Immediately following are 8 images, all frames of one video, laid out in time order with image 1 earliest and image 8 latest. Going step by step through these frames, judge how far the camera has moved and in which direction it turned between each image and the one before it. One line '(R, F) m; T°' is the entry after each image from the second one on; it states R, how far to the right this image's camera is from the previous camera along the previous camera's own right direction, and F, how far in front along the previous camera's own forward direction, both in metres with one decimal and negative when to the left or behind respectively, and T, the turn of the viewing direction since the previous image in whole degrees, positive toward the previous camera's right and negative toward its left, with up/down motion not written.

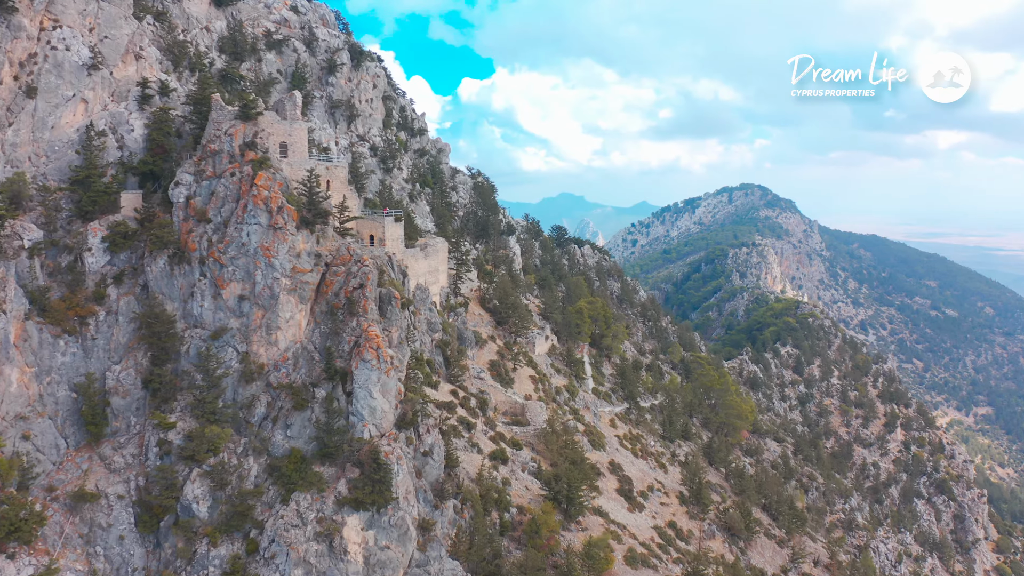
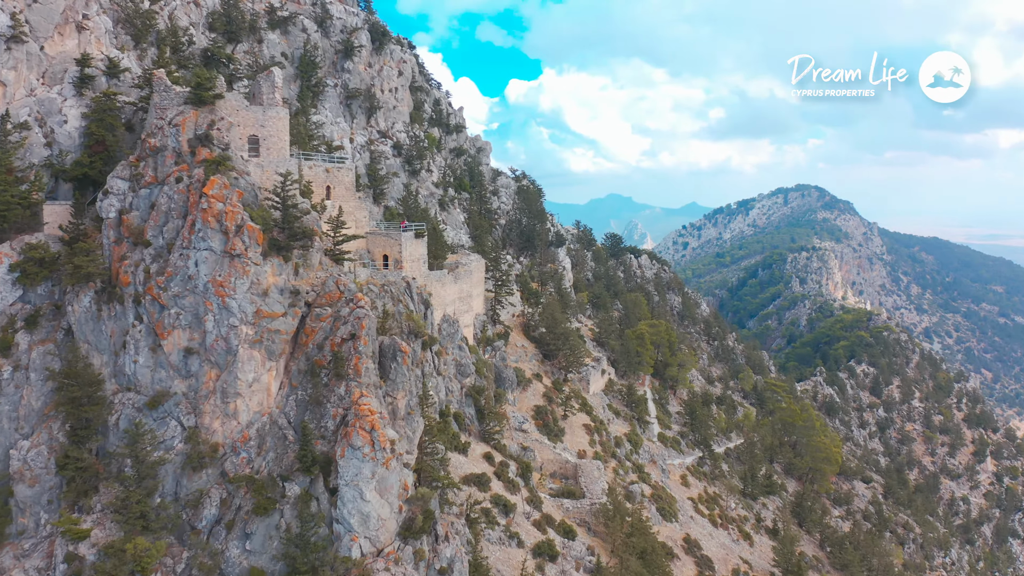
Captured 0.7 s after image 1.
(-0.3, +14.2) m; -3°
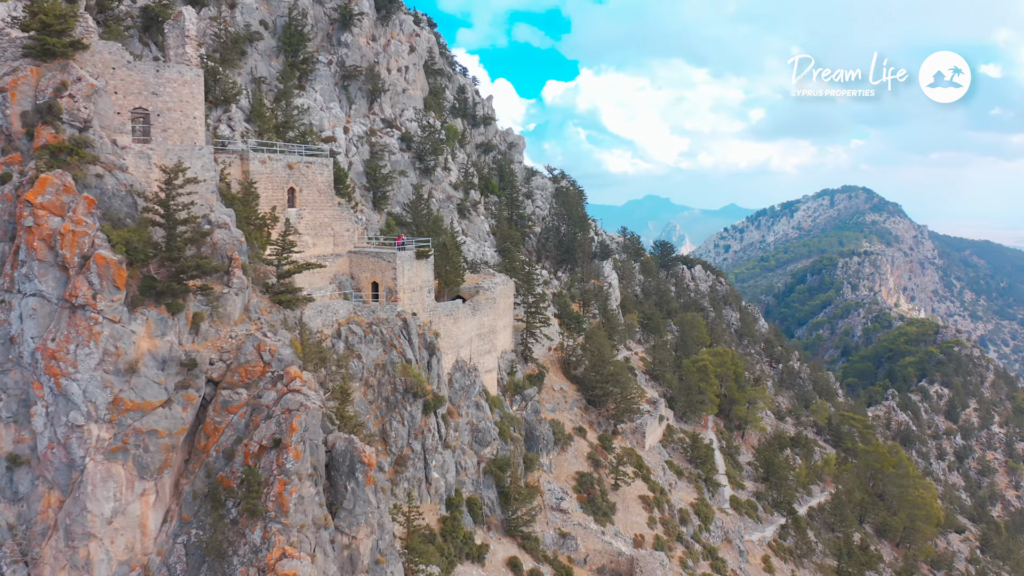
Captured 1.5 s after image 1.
(0.0, +14.0) m; -3°
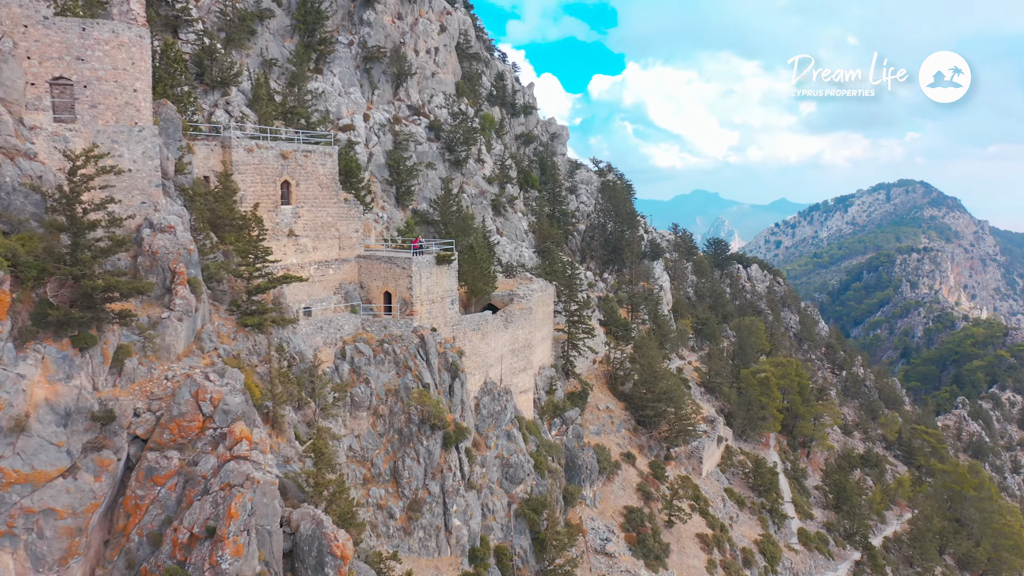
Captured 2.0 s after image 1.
(+0.3, +5.8) m; -3°
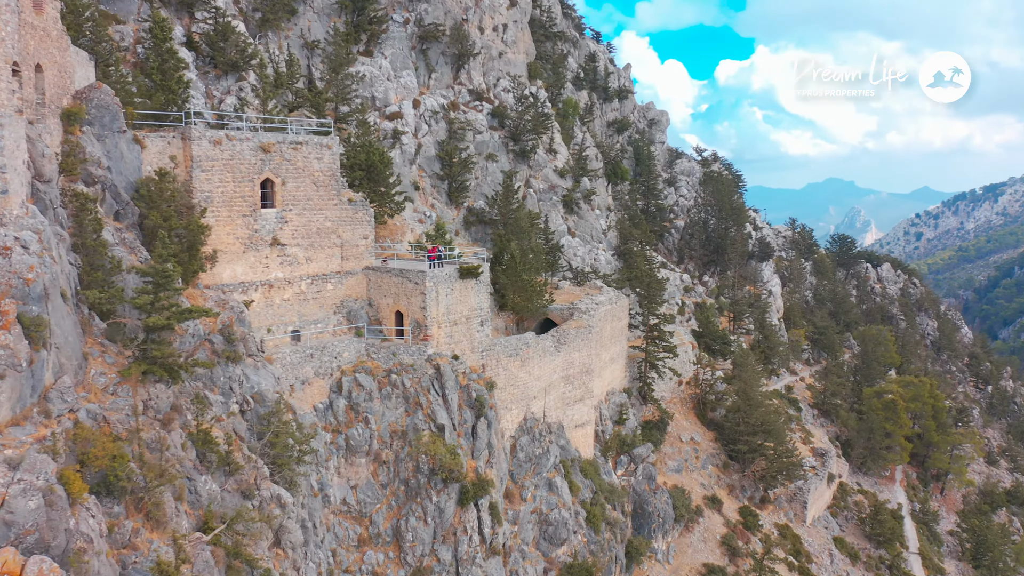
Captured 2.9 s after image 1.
(+2.5, +6.1) m; -8°
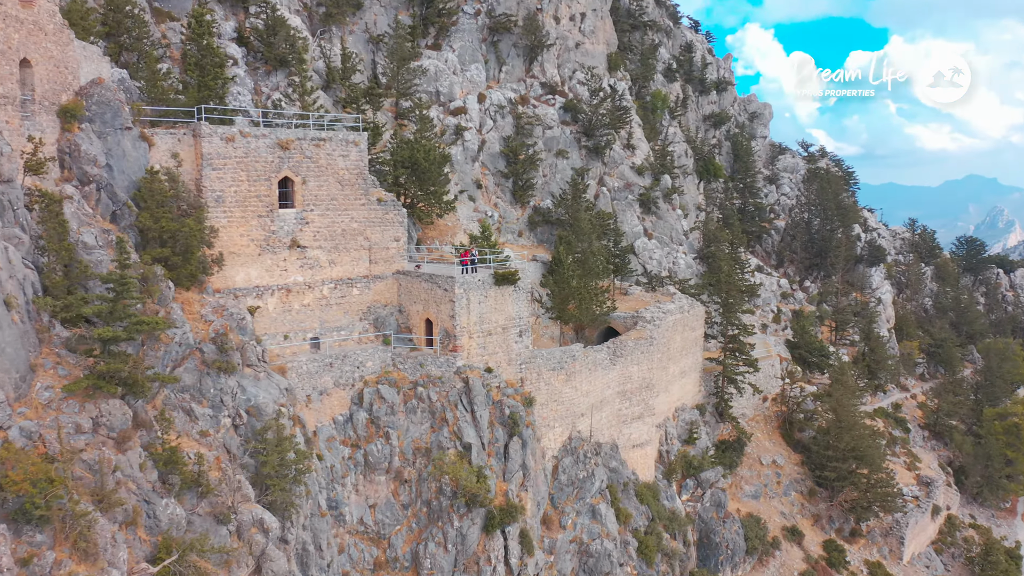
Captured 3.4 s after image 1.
(+2.2, +2.3) m; -8°
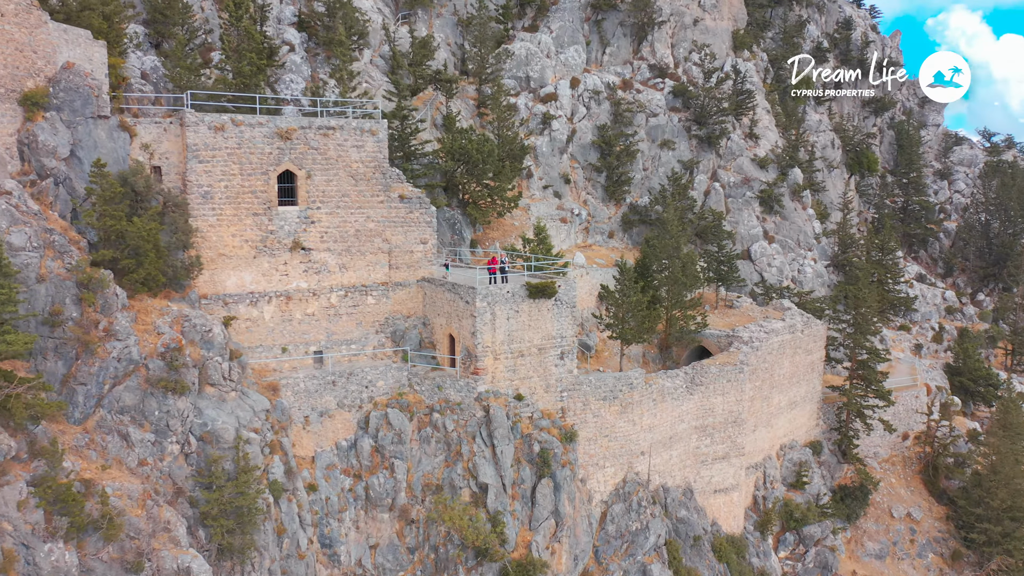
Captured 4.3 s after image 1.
(+3.3, +4.0) m; -12°
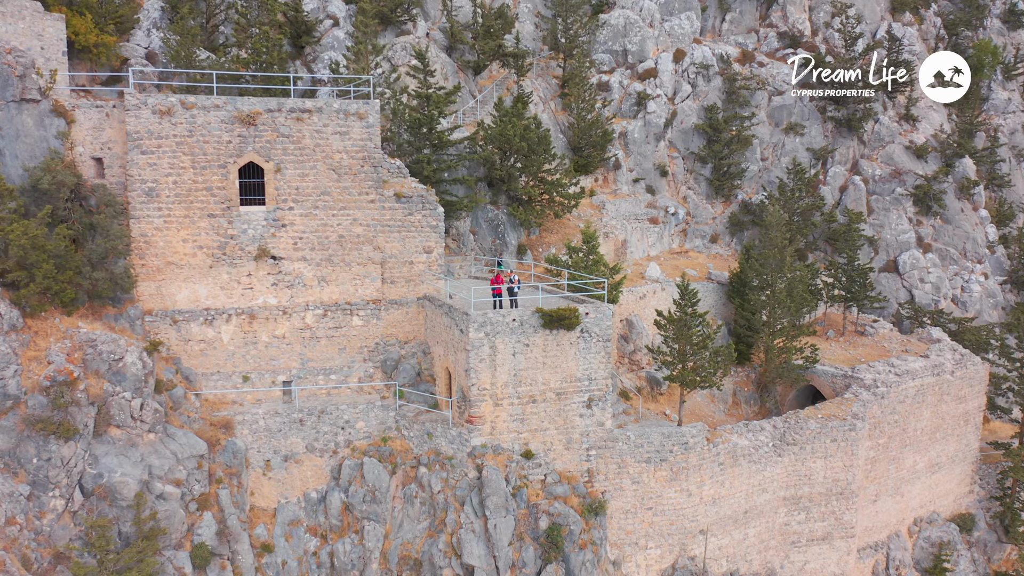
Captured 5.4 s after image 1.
(+3.0, +4.8) m; -12°
